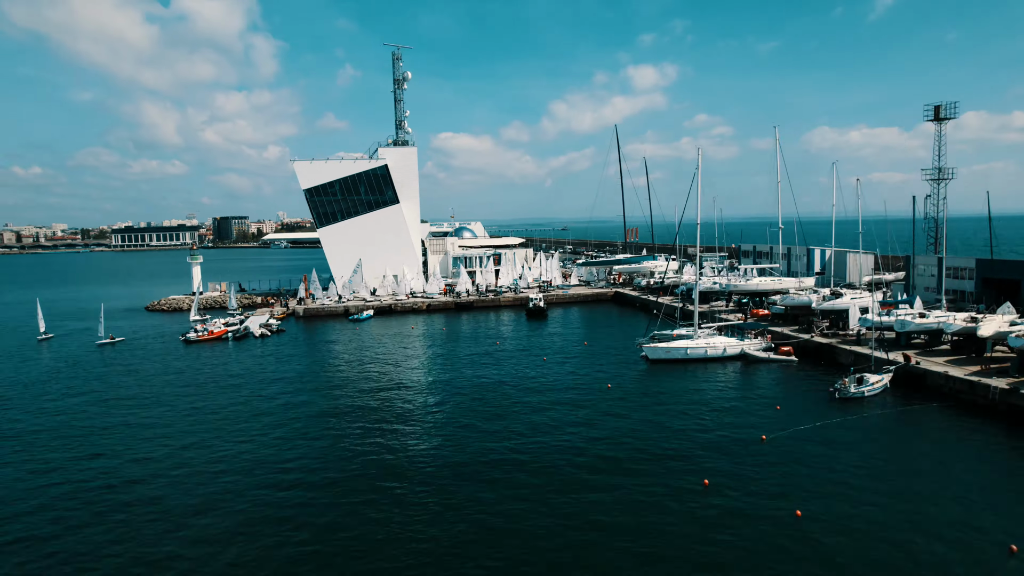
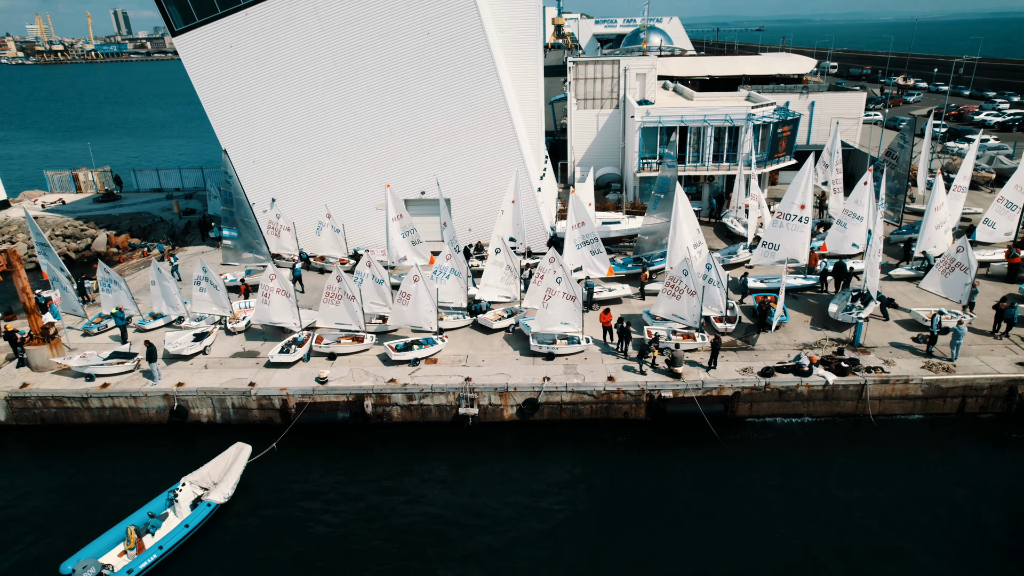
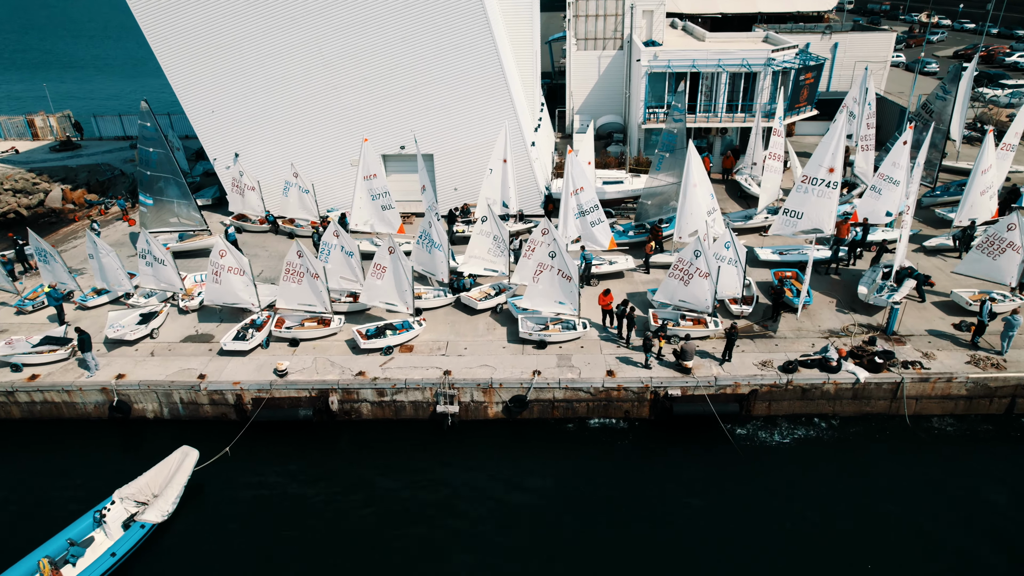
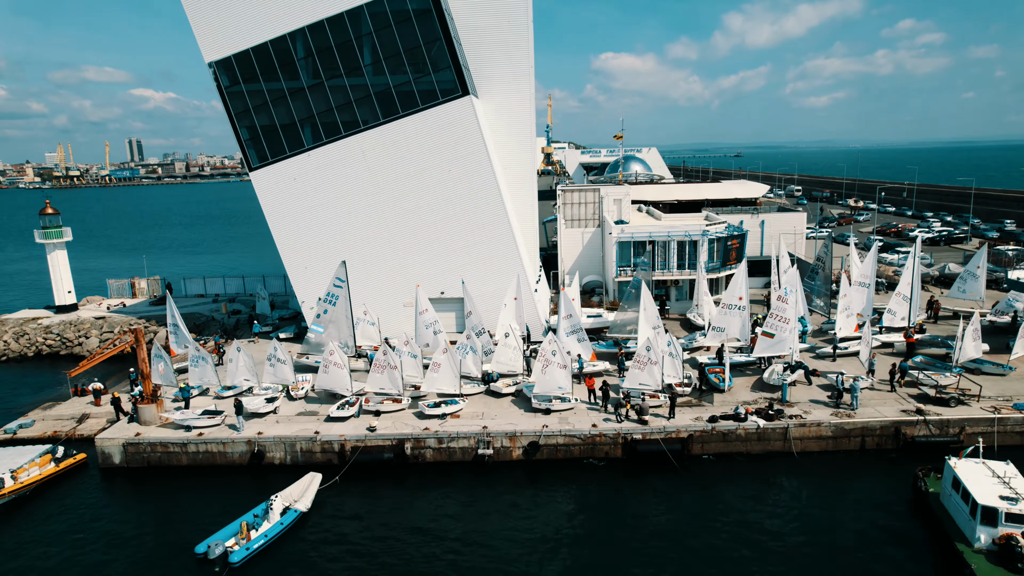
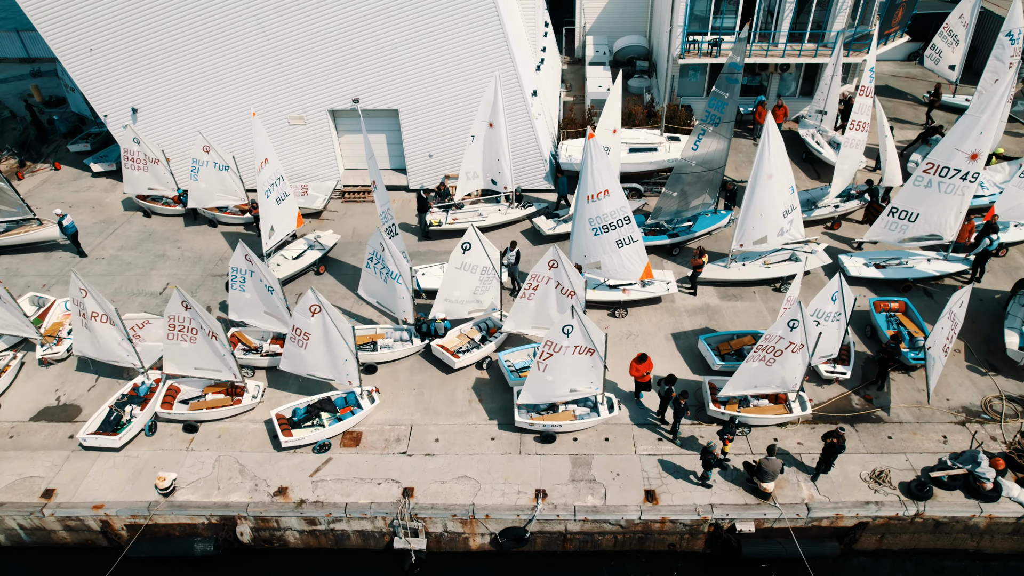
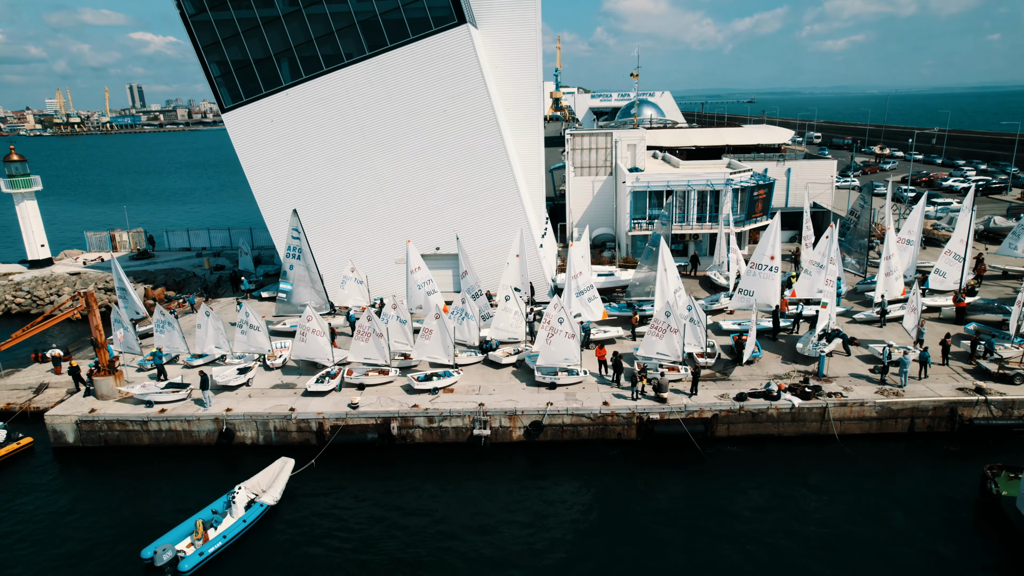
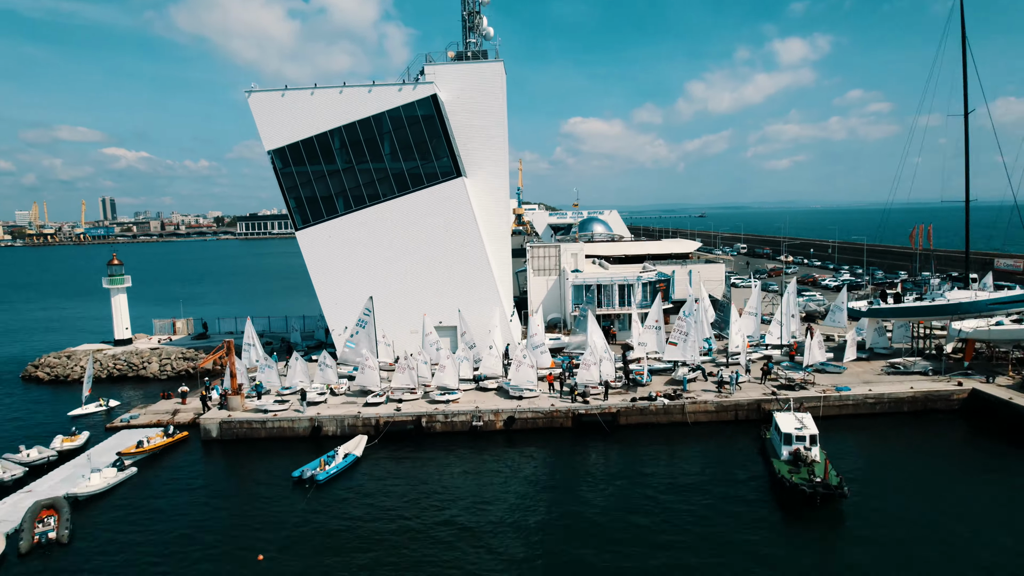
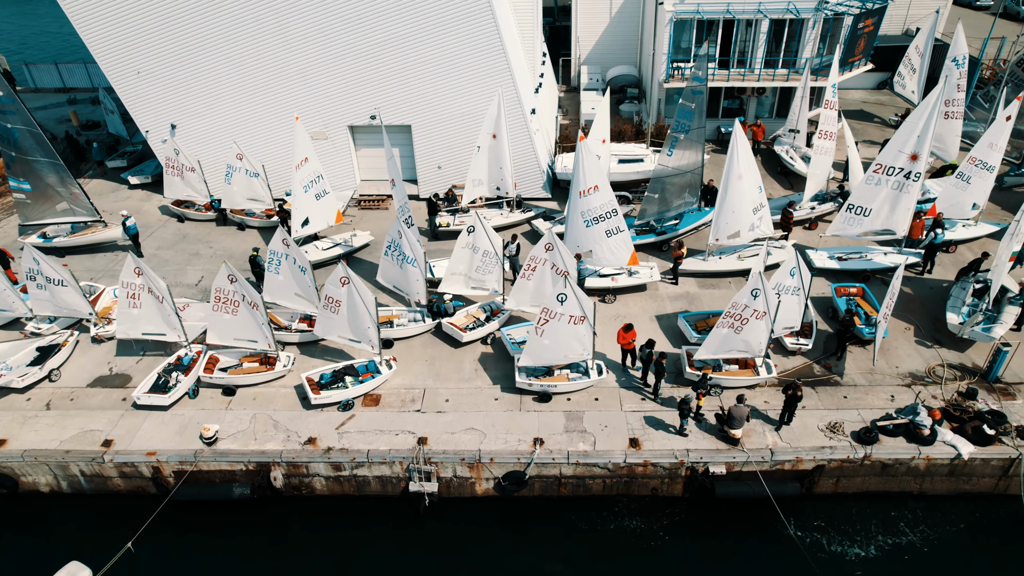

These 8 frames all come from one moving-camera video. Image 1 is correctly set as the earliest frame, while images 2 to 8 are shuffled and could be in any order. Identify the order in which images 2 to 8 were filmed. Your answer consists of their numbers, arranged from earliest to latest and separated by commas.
7, 4, 6, 2, 3, 8, 5
